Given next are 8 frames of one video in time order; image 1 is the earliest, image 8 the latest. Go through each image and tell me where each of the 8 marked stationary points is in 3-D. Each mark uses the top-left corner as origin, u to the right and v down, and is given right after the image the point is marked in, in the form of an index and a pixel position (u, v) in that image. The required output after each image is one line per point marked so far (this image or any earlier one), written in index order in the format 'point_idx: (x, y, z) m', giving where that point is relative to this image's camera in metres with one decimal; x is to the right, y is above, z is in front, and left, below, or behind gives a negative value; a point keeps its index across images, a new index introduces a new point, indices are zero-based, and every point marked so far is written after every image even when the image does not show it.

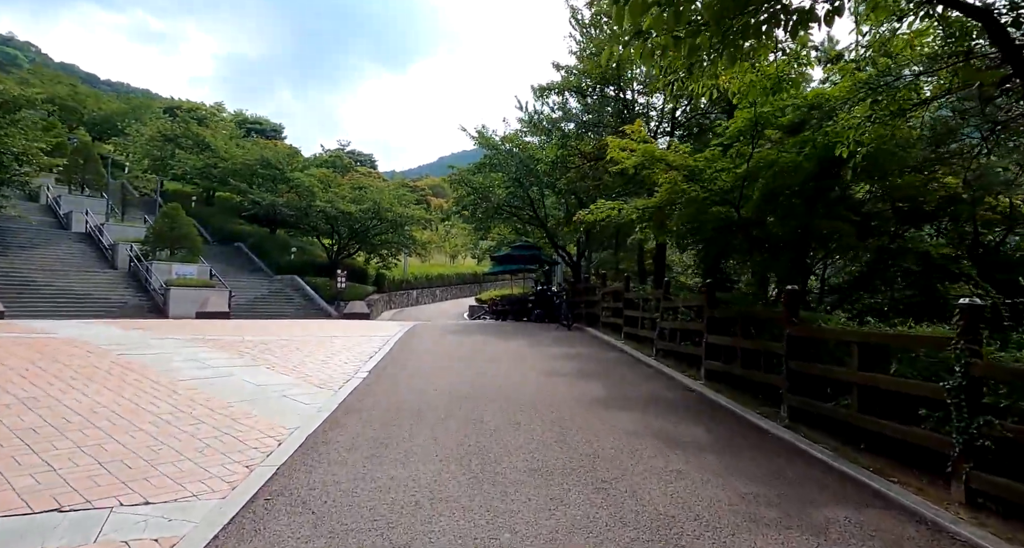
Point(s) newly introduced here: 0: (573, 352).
0: (+1.2, -1.5, +10.7) m
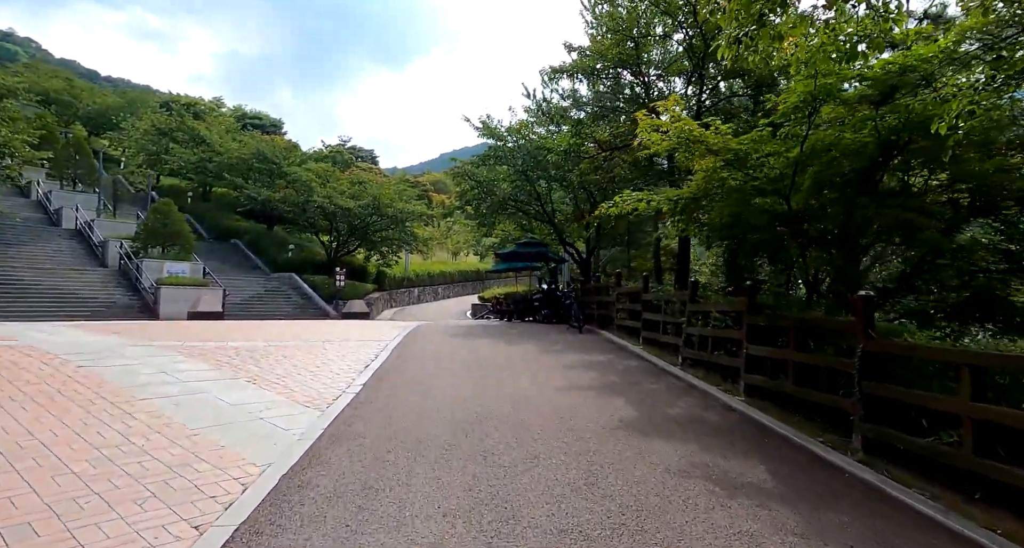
0: (+1.4, -1.5, +9.8) m
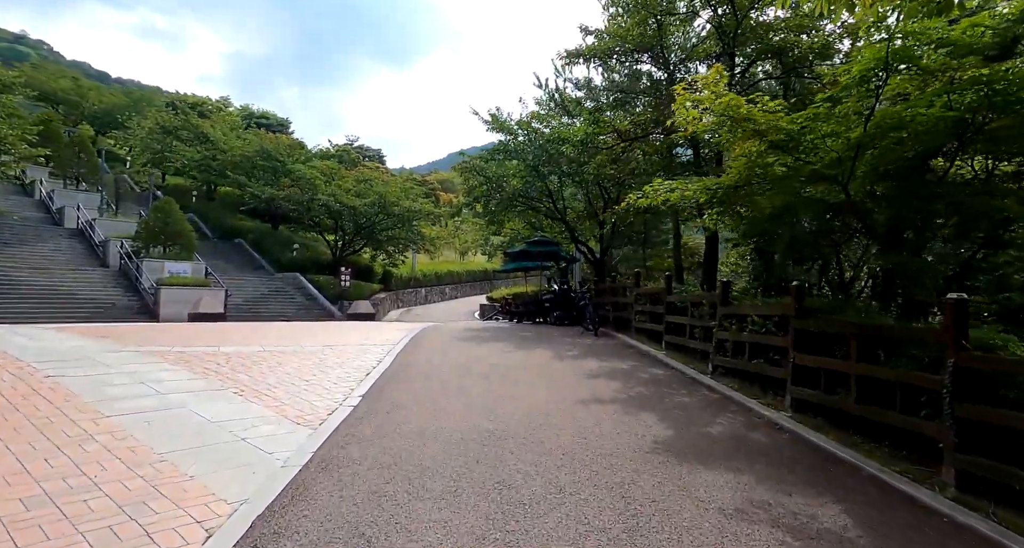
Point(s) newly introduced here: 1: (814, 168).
0: (+1.6, -1.5, +9.0) m
1: (+3.0, +1.1, +5.5) m
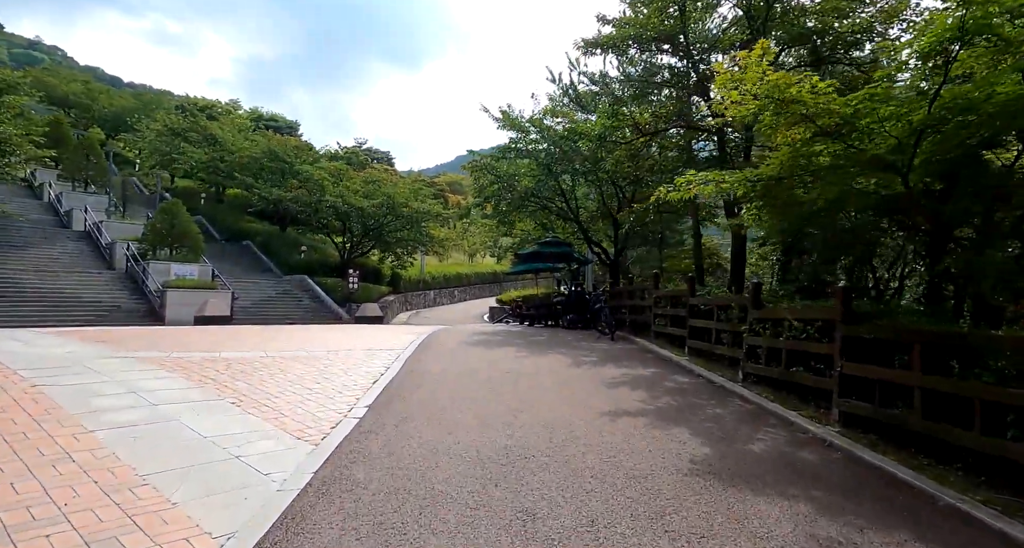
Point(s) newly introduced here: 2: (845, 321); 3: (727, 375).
0: (+1.8, -1.5, +8.4) m
1: (+3.2, +1.1, +5.0) m
2: (+3.3, -0.5, +5.4) m
3: (+3.1, -1.4, +7.9) m
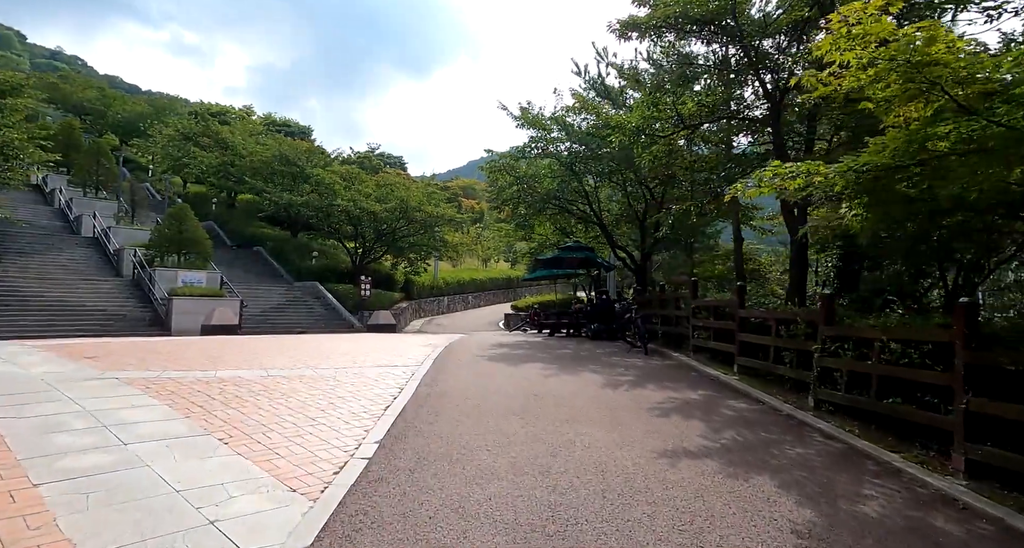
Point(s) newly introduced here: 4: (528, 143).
0: (+2.2, -1.7, +7.4) m
1: (+3.5, +1.0, +3.9) m
2: (+3.6, -0.6, +4.3) m
3: (+3.5, -1.6, +6.9) m
4: (+0.5, +4.0, +17.0) m
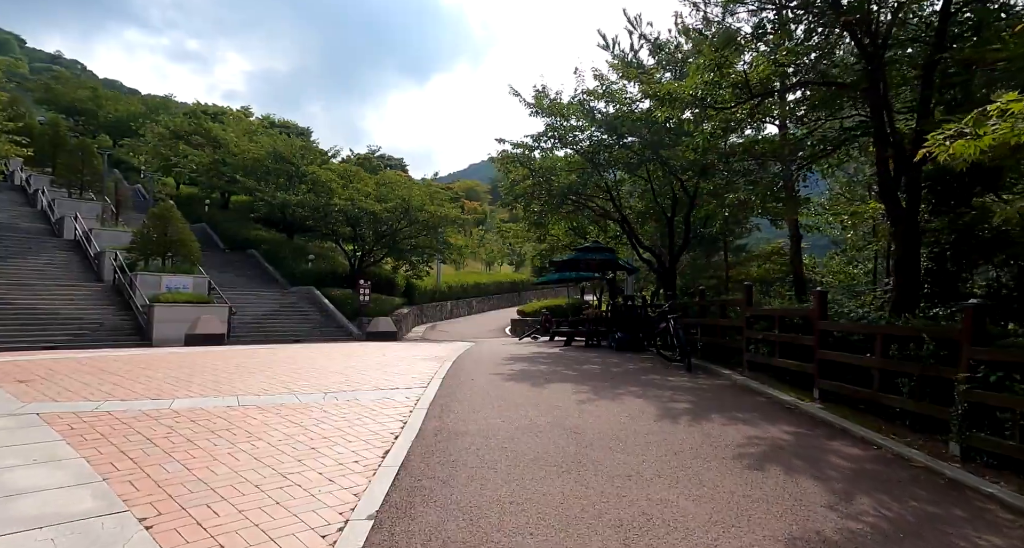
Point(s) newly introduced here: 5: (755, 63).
0: (+2.6, -1.7, +5.7) m
1: (+3.9, +1.0, +2.2) m
2: (+3.9, -0.6, +2.7) m
3: (+3.8, -1.6, +5.2) m
4: (+0.9, +3.9, +15.3) m
5: (+3.7, +3.1, +8.1) m
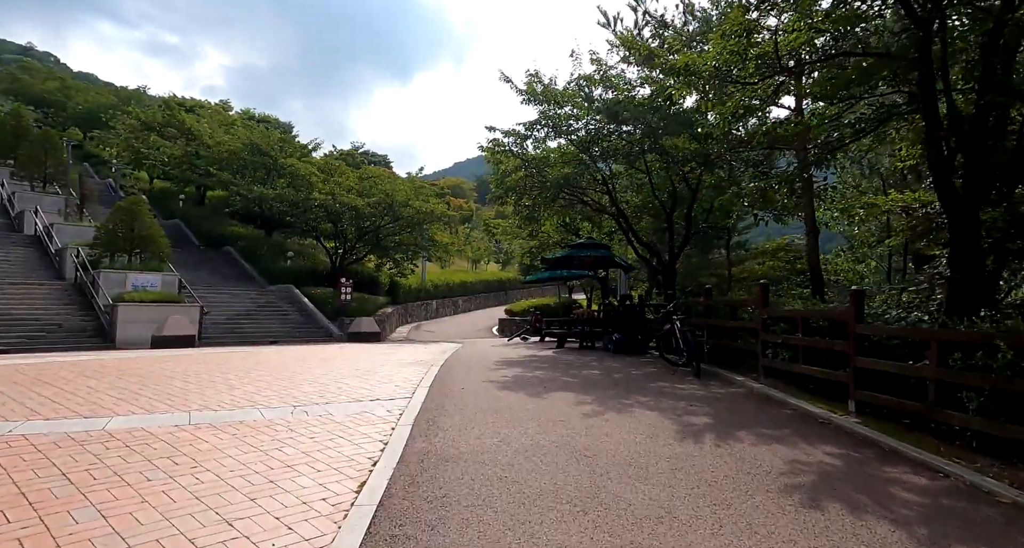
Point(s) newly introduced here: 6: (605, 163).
0: (+2.6, -1.7, +4.8) m
1: (+4.0, +1.0, +1.4) m
2: (+4.0, -0.6, +1.8) m
3: (+3.8, -1.6, +4.3) m
4: (+0.6, +4.0, +14.4) m
5: (+3.6, +3.2, +7.3) m
6: (+2.4, +2.8, +14.0) m
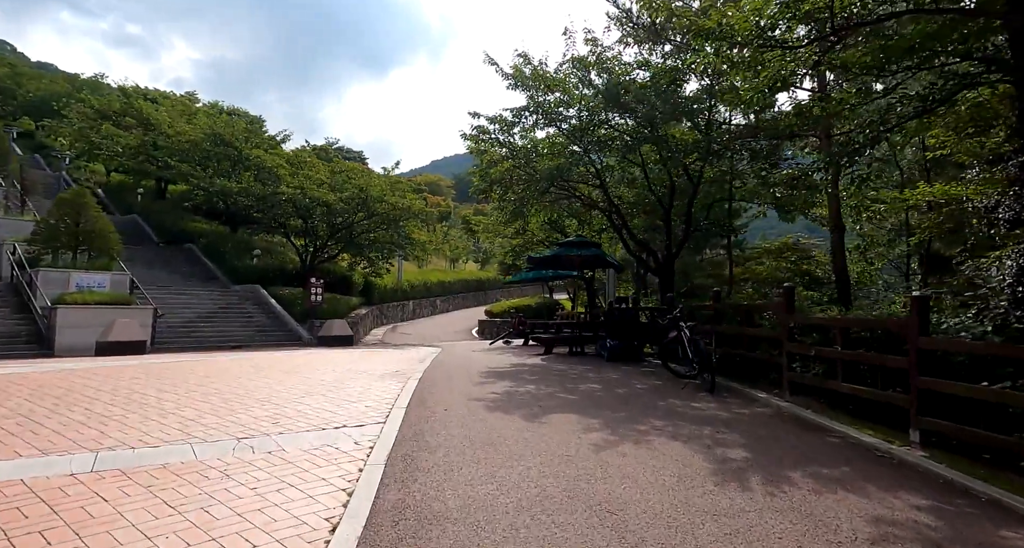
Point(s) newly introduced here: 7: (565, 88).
0: (+2.6, -1.7, +3.7) m
1: (+4.1, +0.9, +0.3) m
2: (+4.2, -0.6, +0.8) m
3: (+3.9, -1.6, +3.3) m
4: (+0.3, +3.9, +13.2) m
5: (+3.5, +3.1, +6.2) m
6: (+2.0, +2.8, +12.9) m
7: (+1.2, +4.3, +12.7) m
